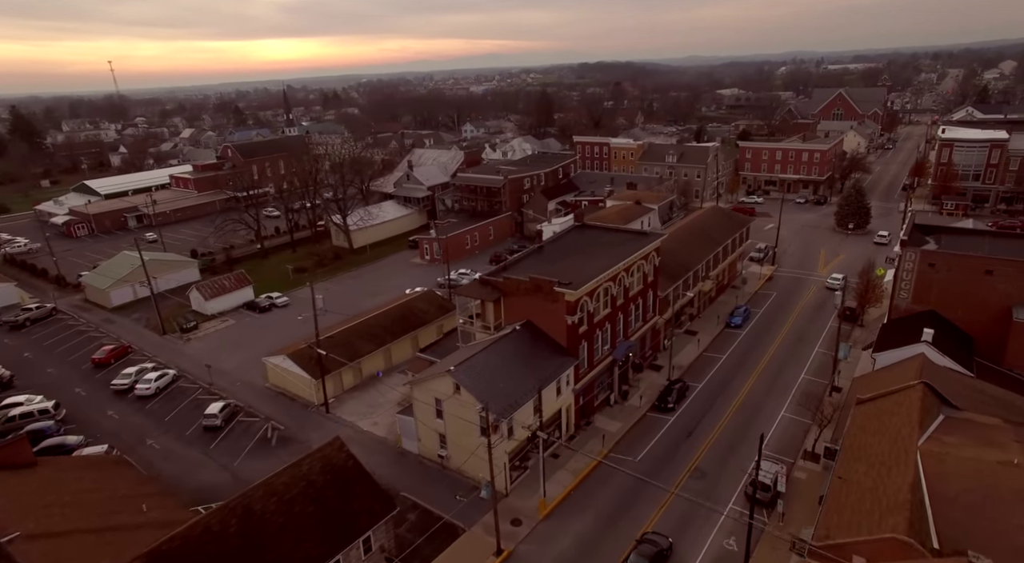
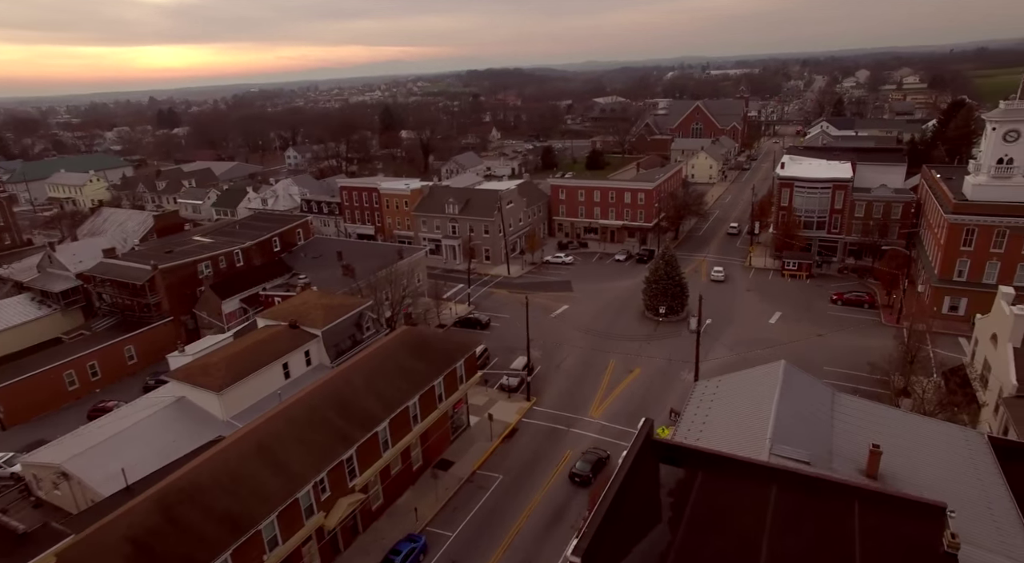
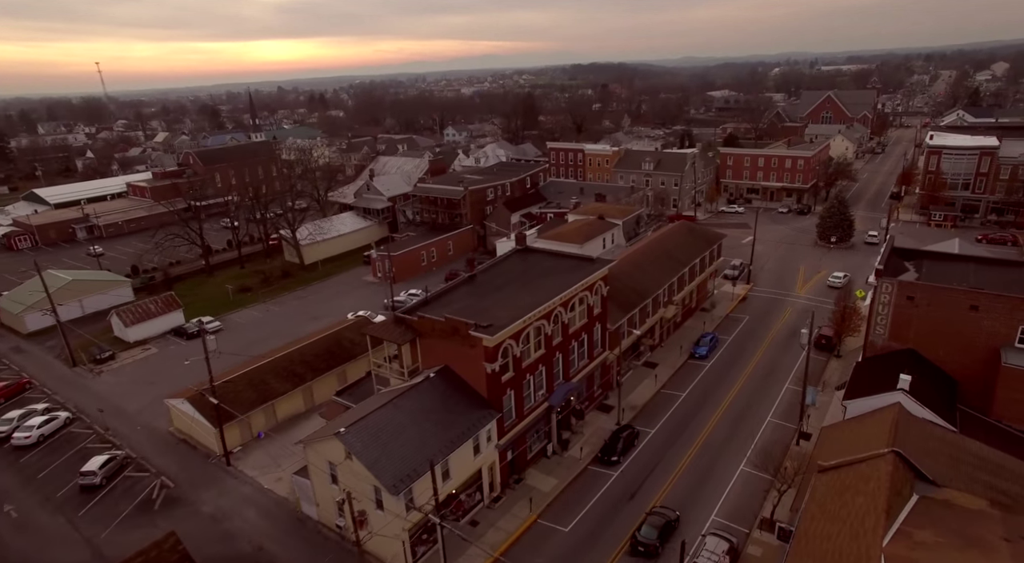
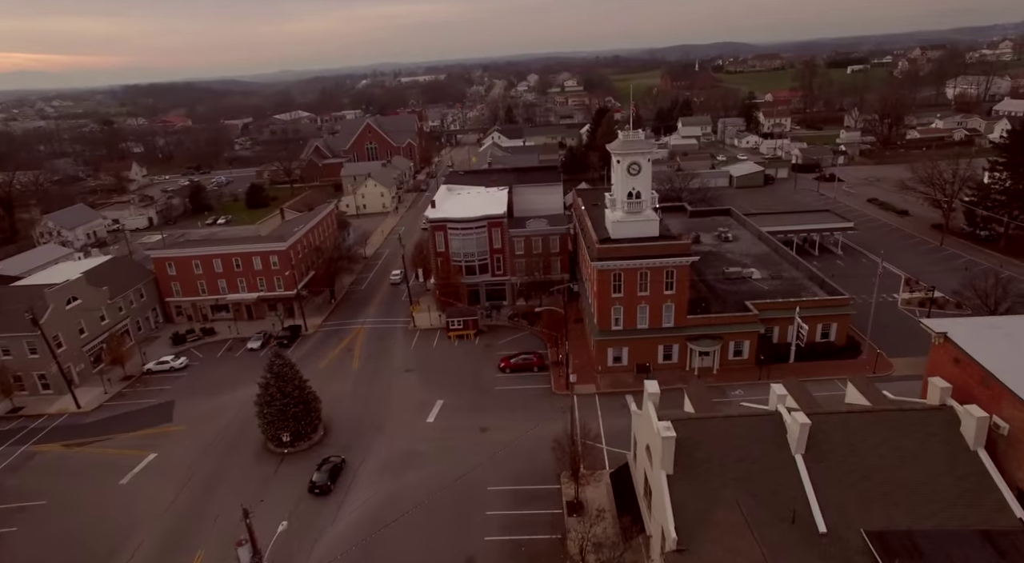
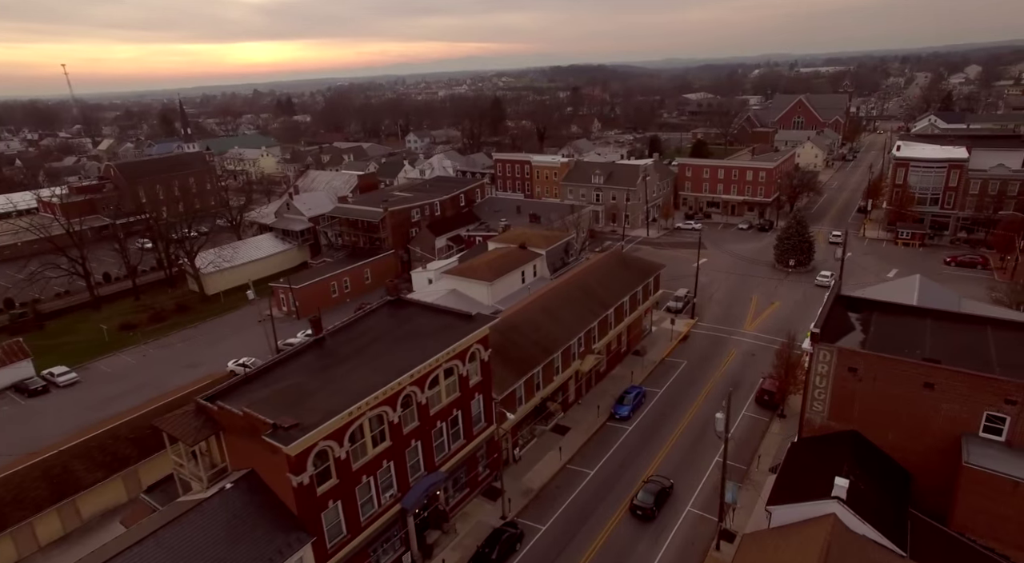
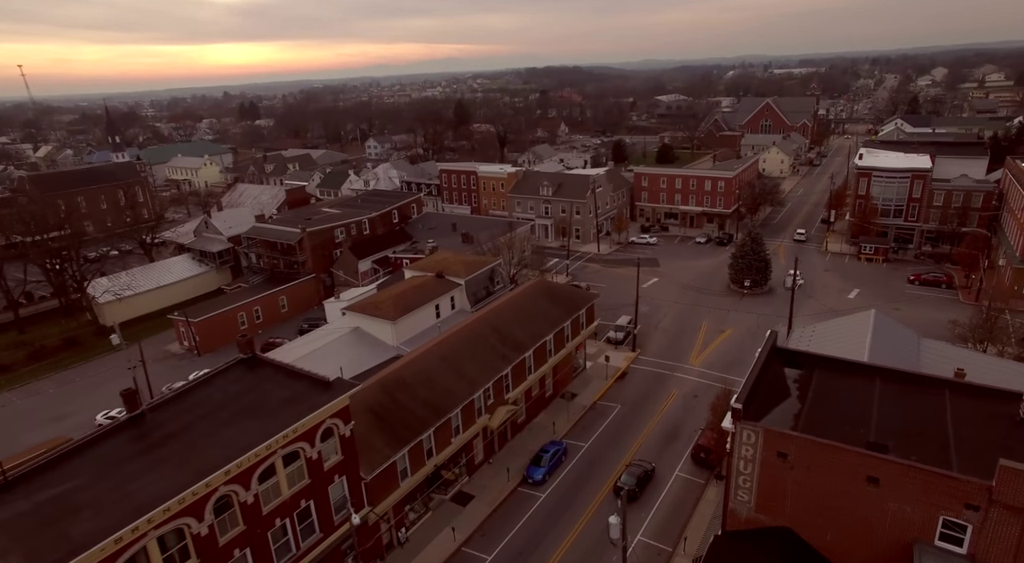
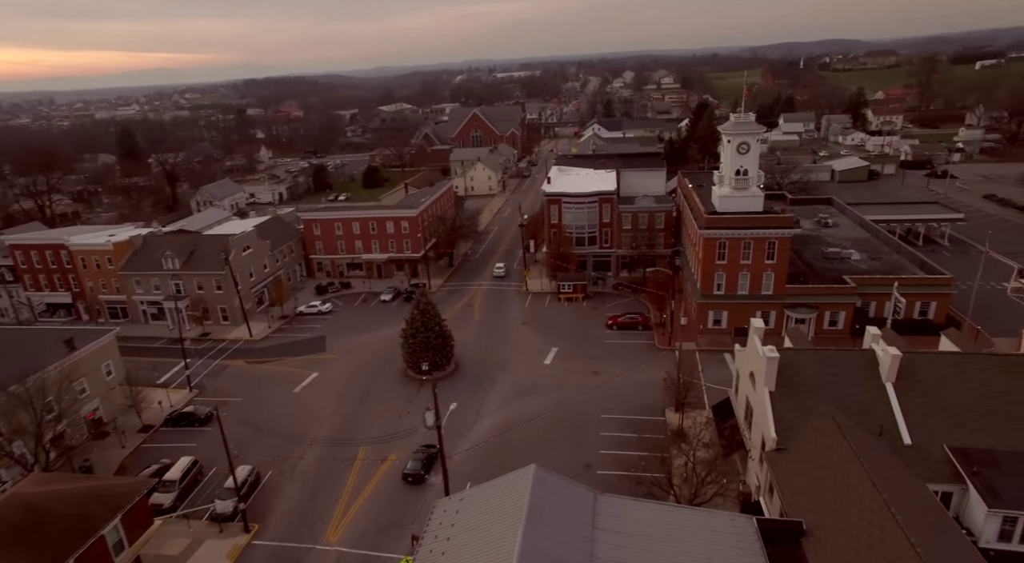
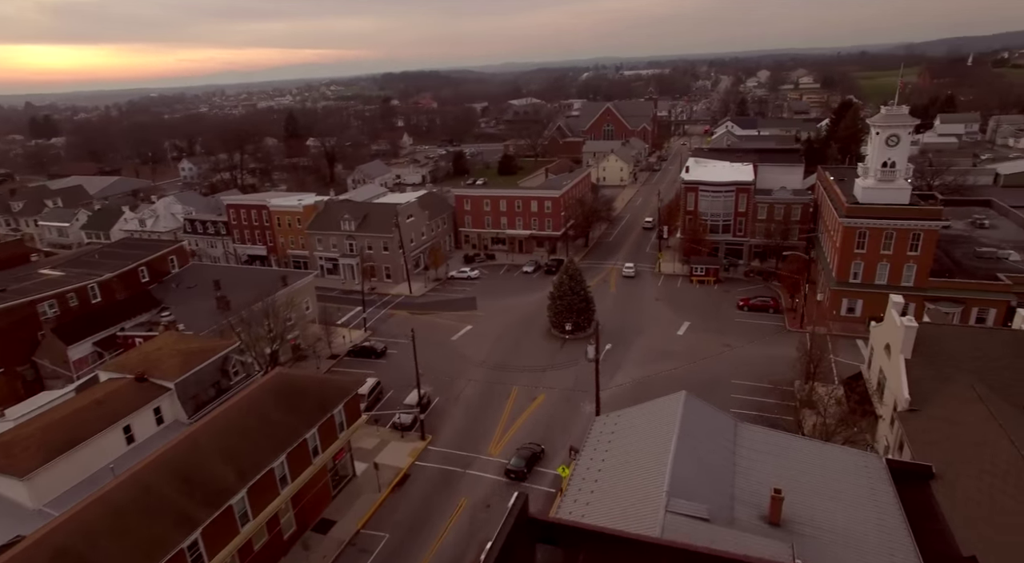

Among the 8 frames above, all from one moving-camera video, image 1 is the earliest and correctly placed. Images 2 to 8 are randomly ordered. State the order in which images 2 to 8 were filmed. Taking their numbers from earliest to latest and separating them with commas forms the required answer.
3, 5, 6, 2, 8, 7, 4
